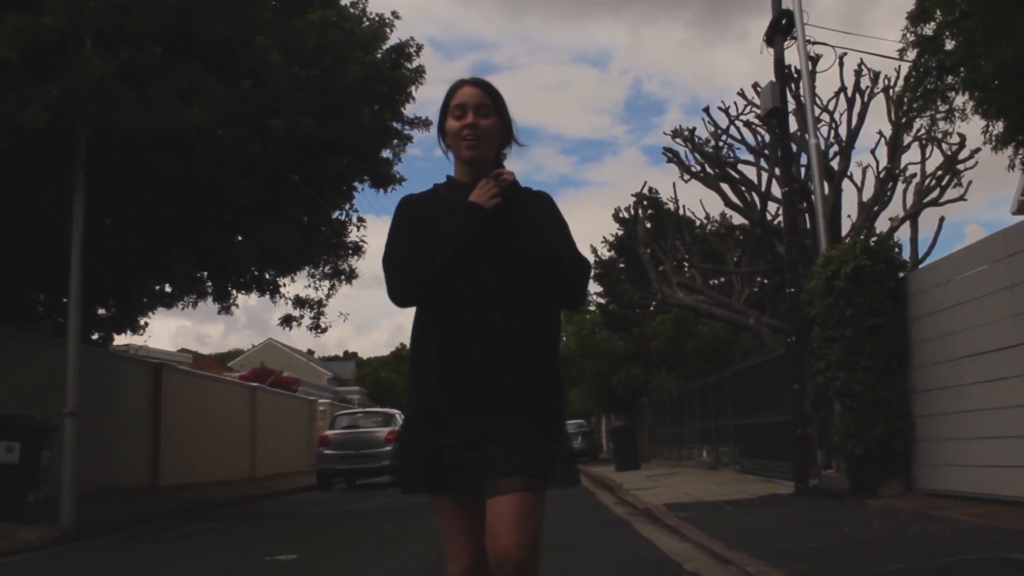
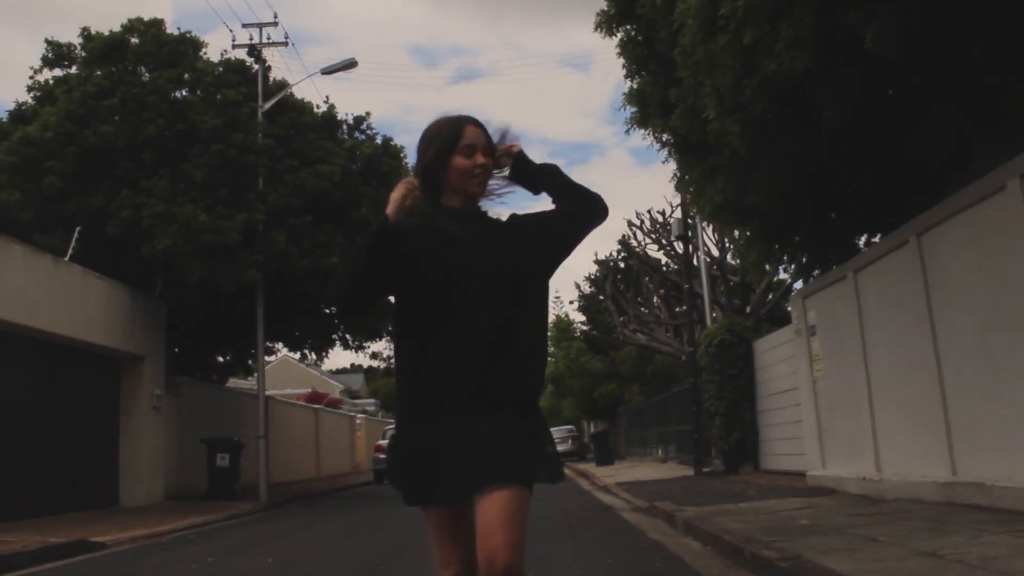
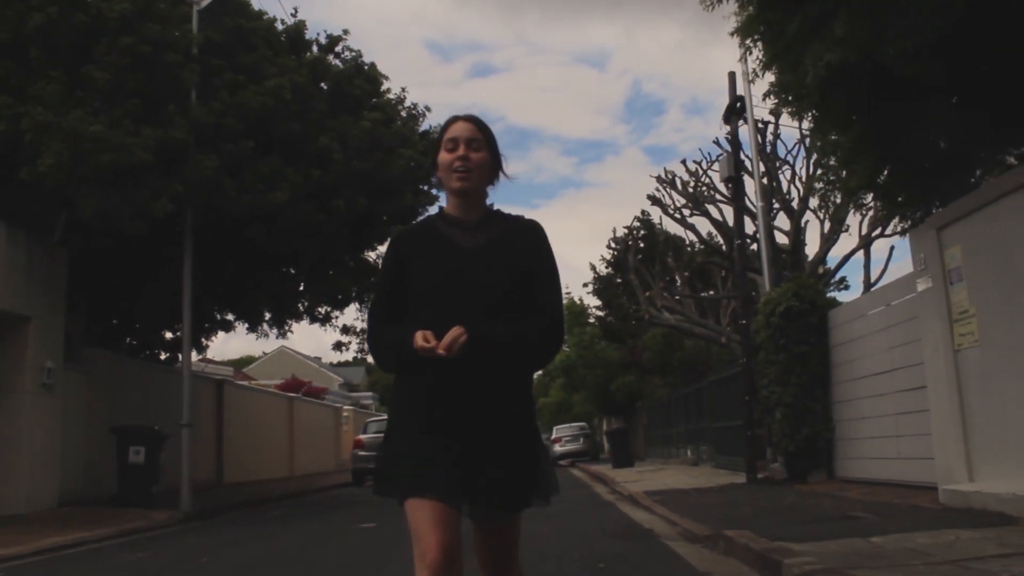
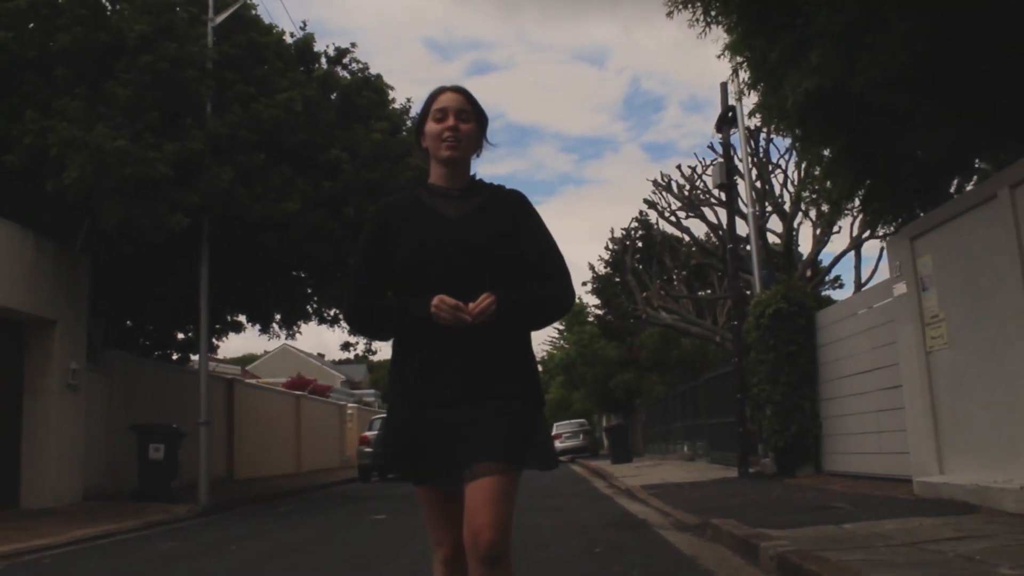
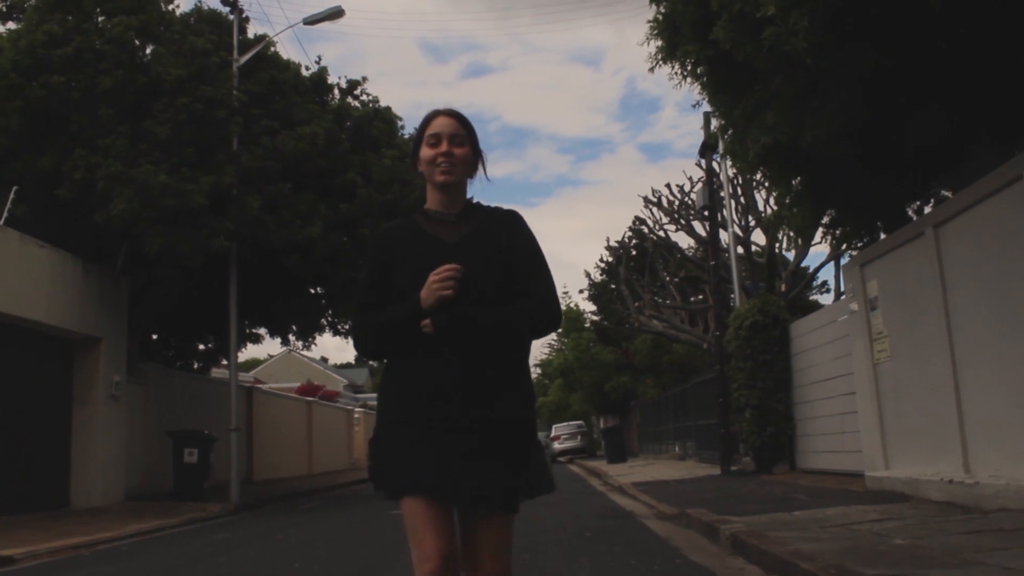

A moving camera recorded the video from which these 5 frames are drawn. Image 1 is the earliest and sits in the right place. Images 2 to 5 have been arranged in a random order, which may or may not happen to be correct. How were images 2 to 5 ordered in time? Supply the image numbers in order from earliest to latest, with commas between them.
3, 4, 5, 2
